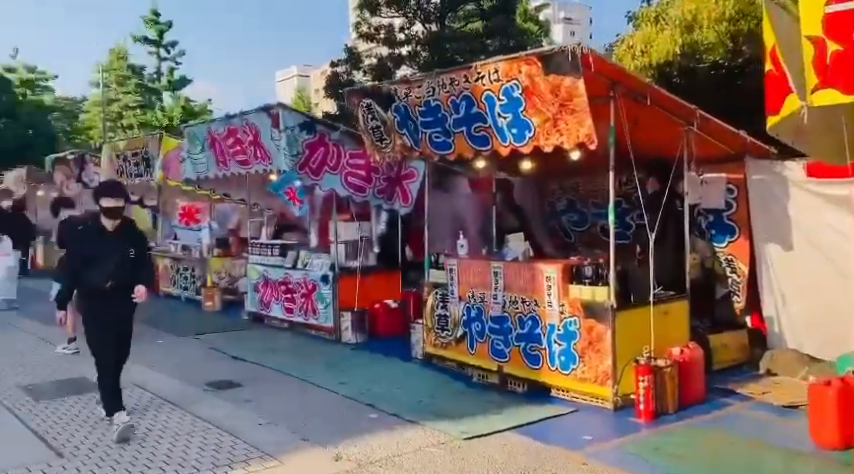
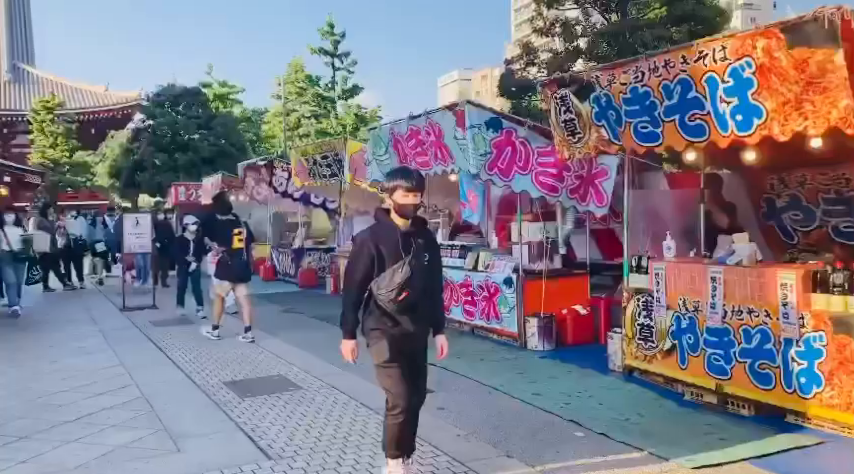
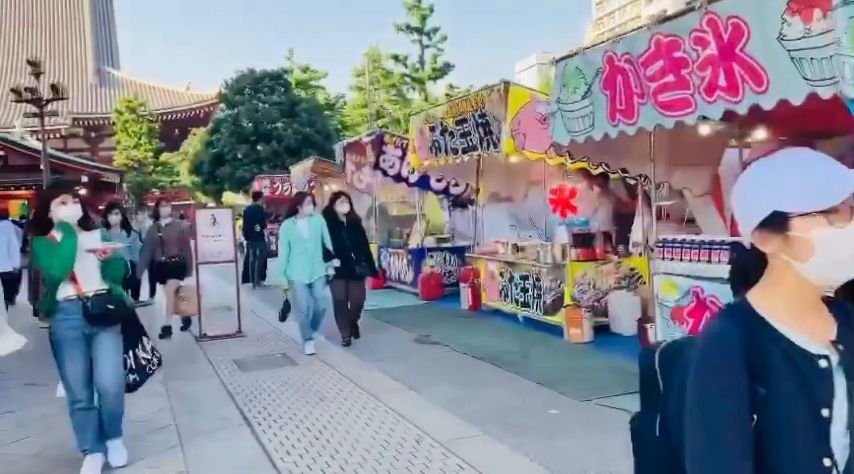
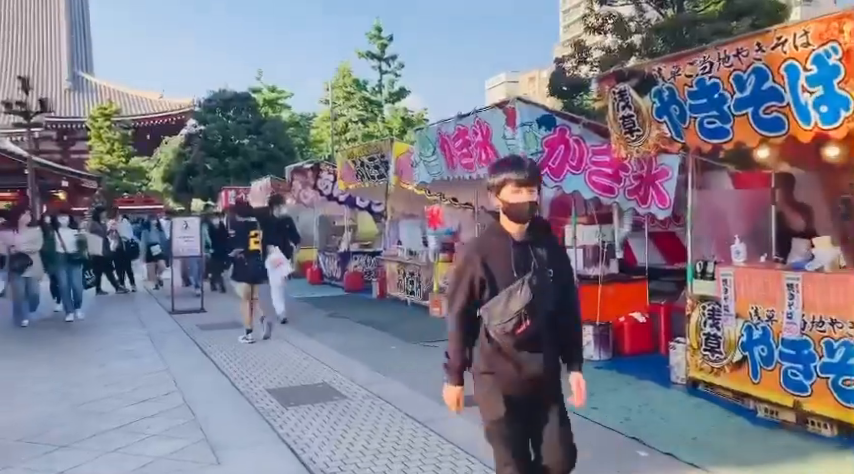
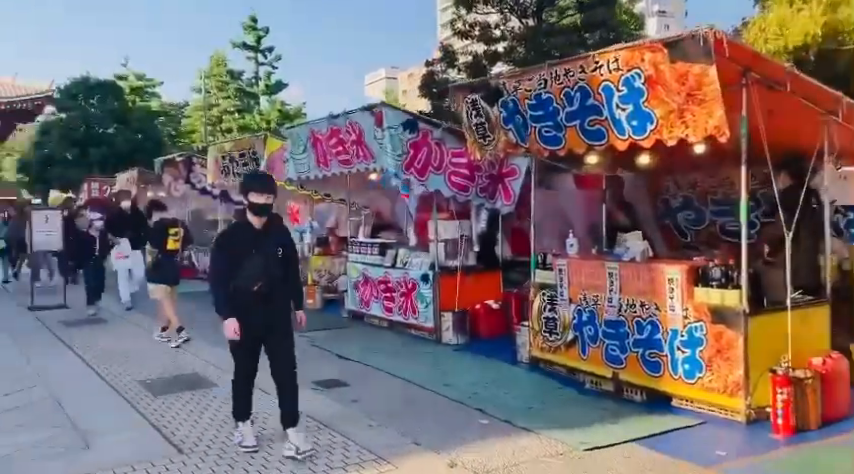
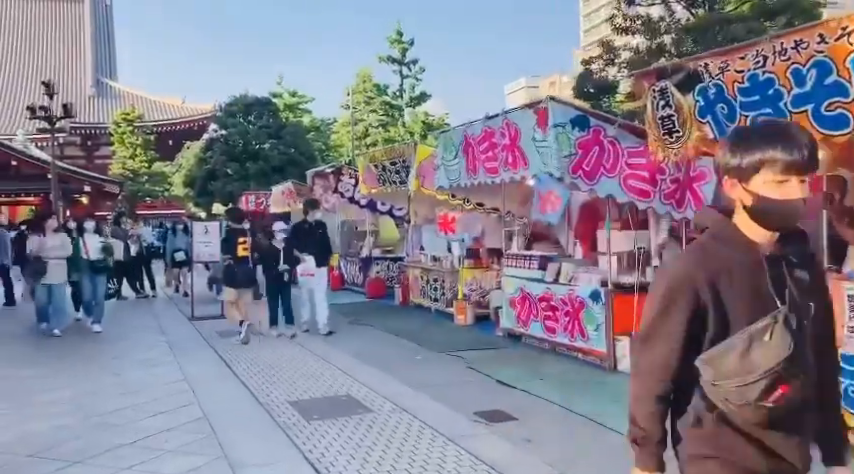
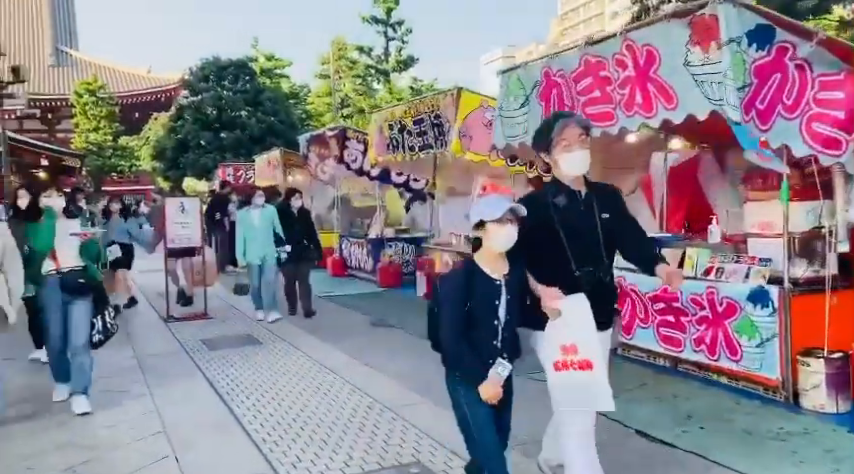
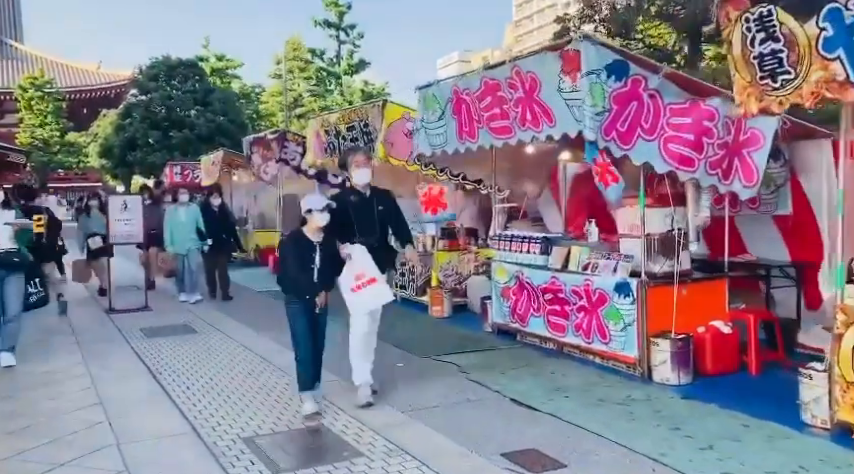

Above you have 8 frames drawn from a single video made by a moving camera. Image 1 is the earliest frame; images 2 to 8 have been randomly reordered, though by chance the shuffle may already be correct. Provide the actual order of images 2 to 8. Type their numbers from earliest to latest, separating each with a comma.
5, 2, 4, 6, 8, 7, 3
